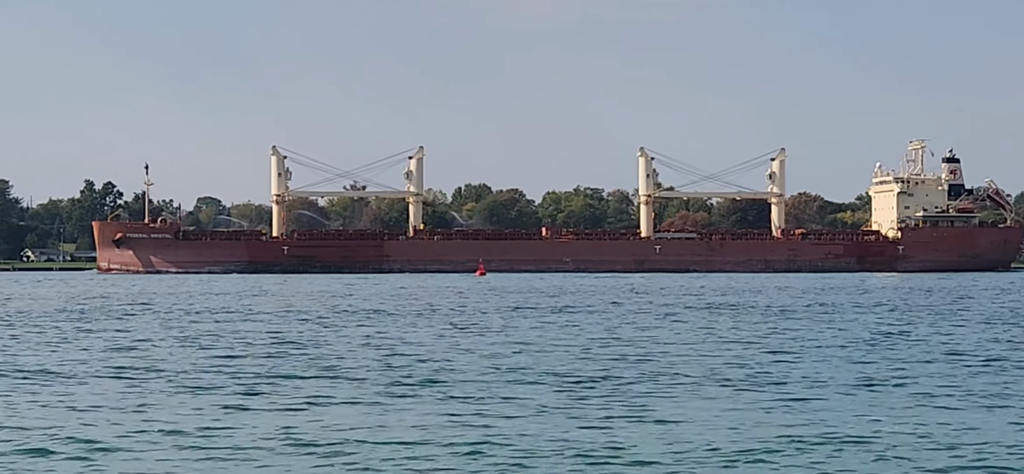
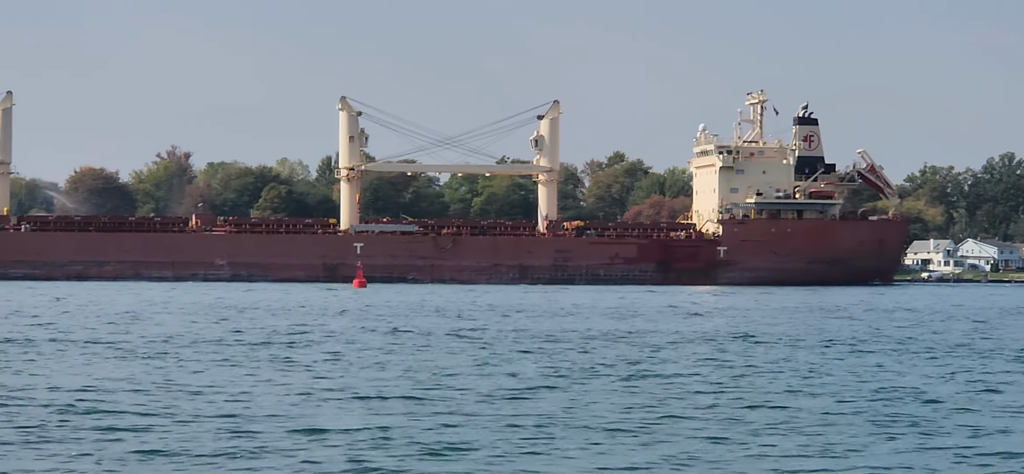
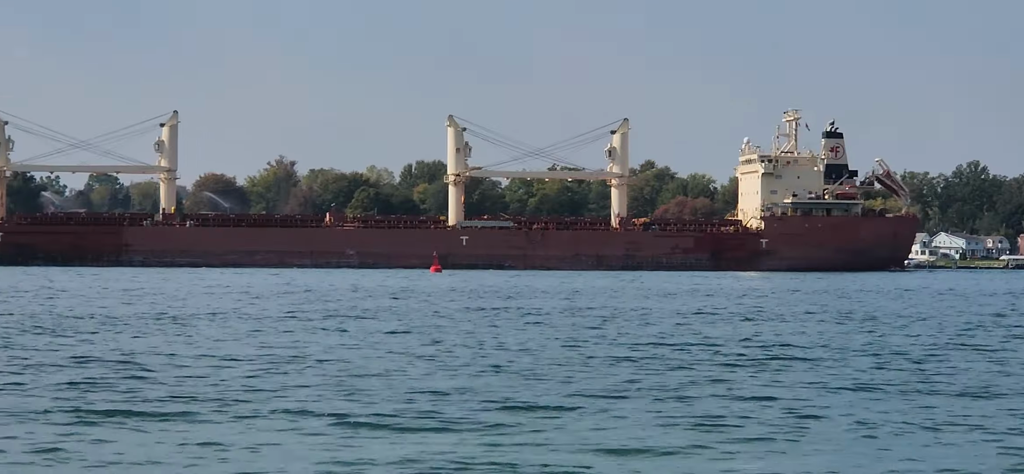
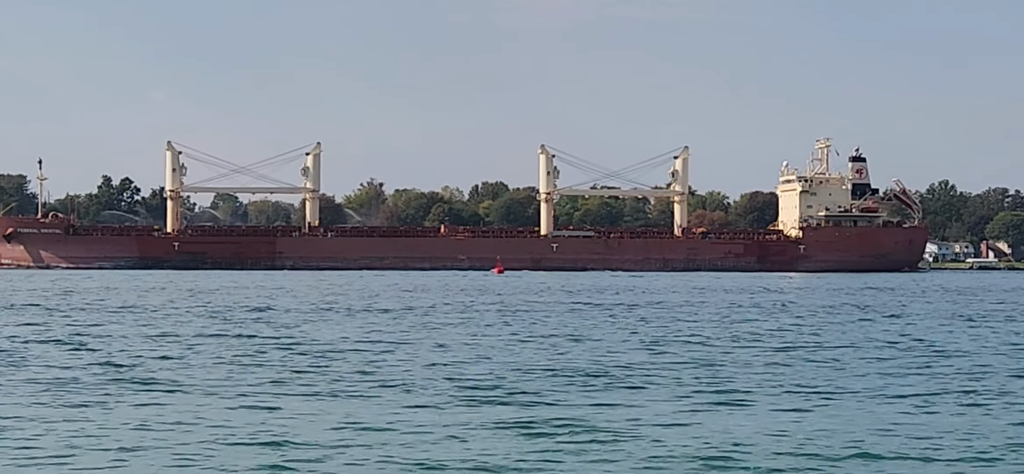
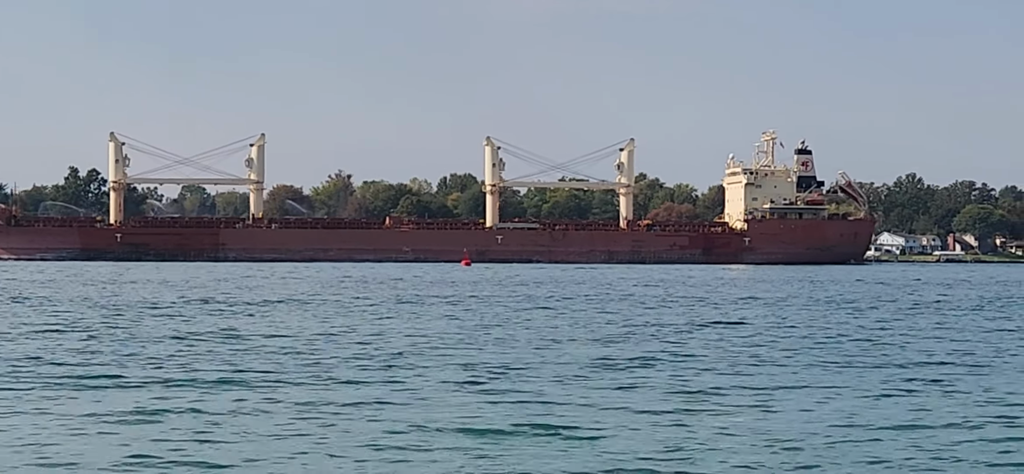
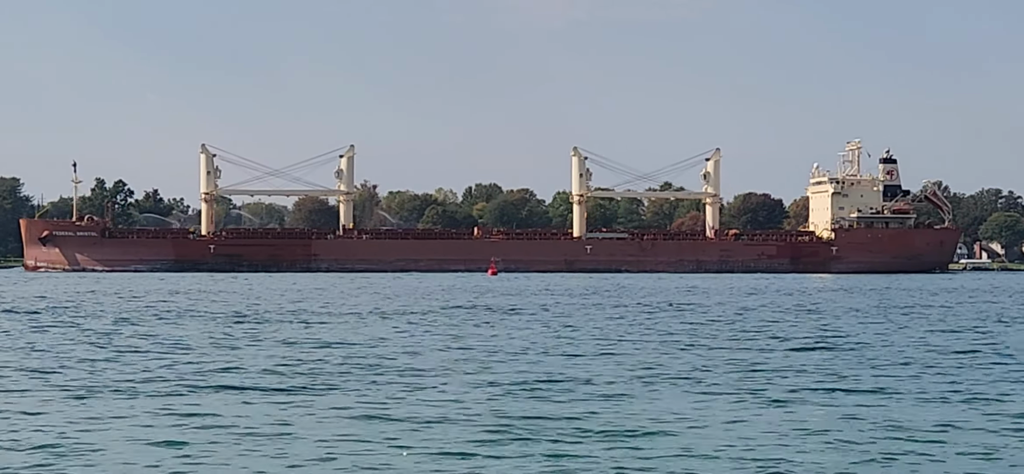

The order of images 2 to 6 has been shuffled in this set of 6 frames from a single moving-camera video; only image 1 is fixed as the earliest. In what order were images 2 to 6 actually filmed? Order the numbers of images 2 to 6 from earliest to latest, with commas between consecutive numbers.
6, 4, 5, 3, 2
